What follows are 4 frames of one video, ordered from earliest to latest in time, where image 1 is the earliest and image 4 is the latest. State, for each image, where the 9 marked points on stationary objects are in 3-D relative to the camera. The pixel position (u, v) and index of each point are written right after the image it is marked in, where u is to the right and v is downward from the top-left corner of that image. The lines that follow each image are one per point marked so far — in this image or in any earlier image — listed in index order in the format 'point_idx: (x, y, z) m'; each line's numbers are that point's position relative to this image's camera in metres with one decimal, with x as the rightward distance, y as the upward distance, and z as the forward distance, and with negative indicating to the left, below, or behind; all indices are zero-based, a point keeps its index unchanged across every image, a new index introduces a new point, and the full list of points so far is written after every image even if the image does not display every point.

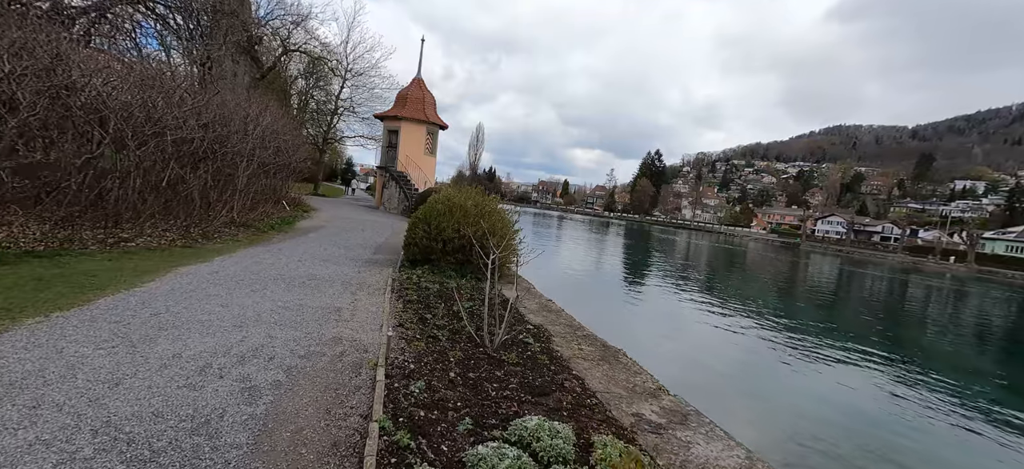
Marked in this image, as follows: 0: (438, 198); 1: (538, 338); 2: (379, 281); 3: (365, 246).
0: (-1.5, +0.7, +8.9) m
1: (+0.3, -1.2, +5.1) m
2: (-2.1, -0.7, +7.0) m
3: (-3.5, -0.3, +10.5) m
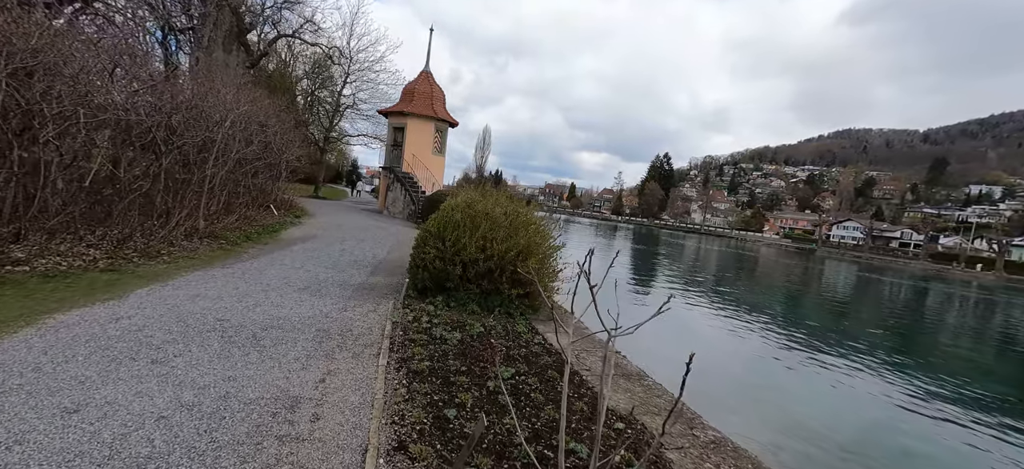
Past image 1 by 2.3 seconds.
0: (-0.9, +0.4, +6.7) m
1: (+0.9, -1.4, +2.9) m
2: (-1.5, -1.0, +4.7) m
3: (-2.8, -0.6, +8.2) m
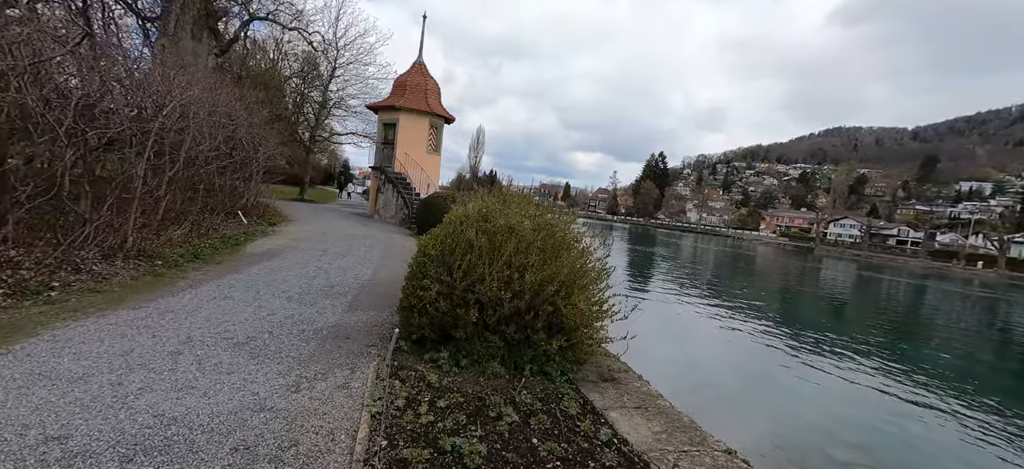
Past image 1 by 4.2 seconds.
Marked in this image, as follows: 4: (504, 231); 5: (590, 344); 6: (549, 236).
0: (-0.5, +0.2, +4.7) m
1: (+1.3, -1.7, +0.9) m
2: (-1.1, -1.2, +2.8) m
3: (-2.5, -0.8, +6.3) m
4: (-0.1, 0.0, +4.4) m
5: (+0.8, -1.1, +4.4) m
6: (+0.4, 0.0, +4.6) m
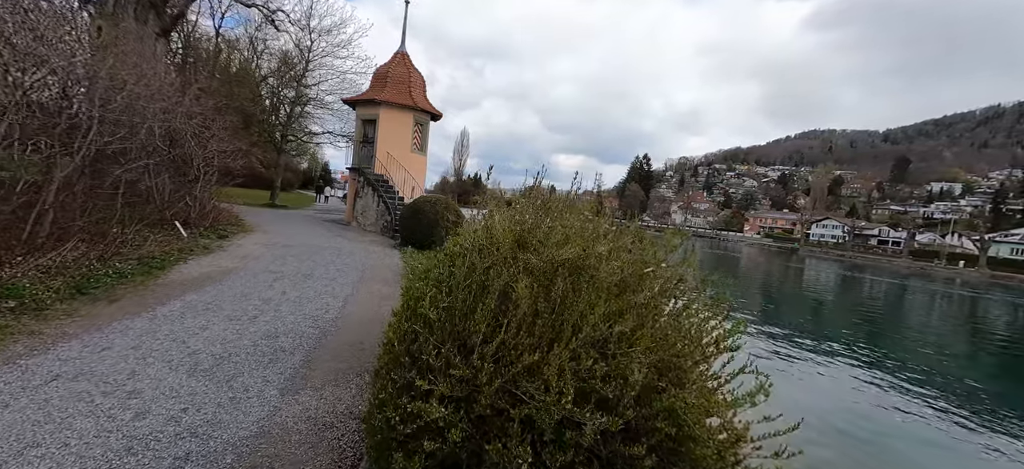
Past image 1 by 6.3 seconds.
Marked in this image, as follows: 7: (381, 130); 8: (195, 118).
0: (-0.2, 0.0, +2.6) m
1: (+1.8, -1.8, -1.1) m
2: (-0.6, -1.4, +0.6) m
3: (-2.2, -1.1, +4.1) m
4: (+0.3, -0.2, +2.3) m
5: (+1.1, -1.3, +2.4) m
6: (+0.7, -0.2, +2.5) m
7: (-5.2, +4.2, +17.9) m
8: (-7.7, +2.8, +10.8) m
